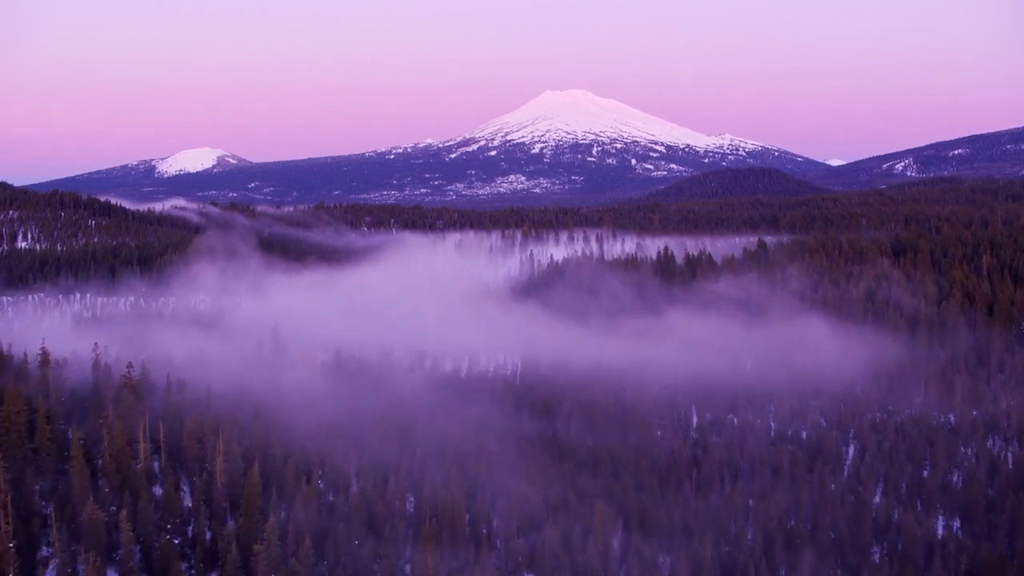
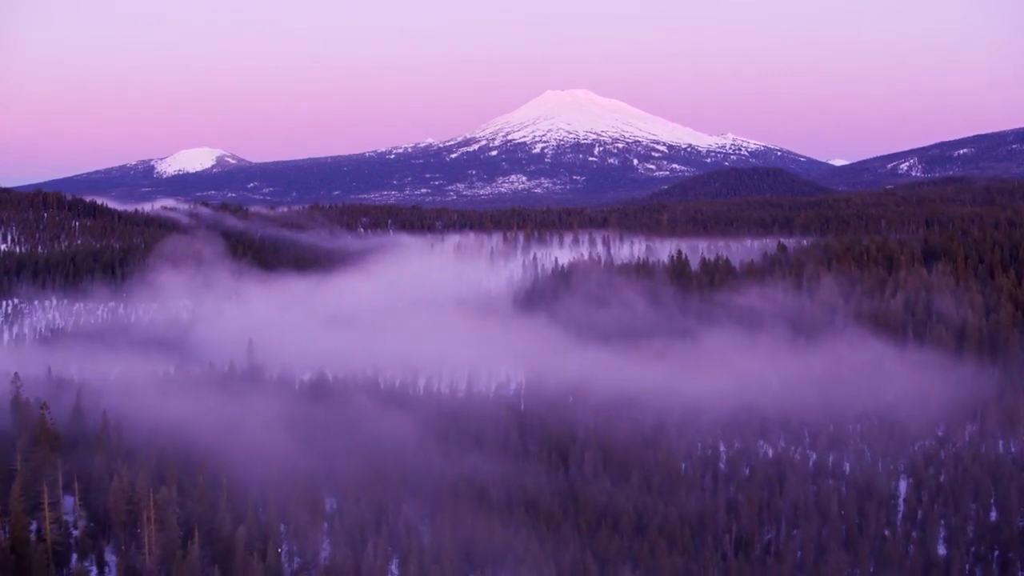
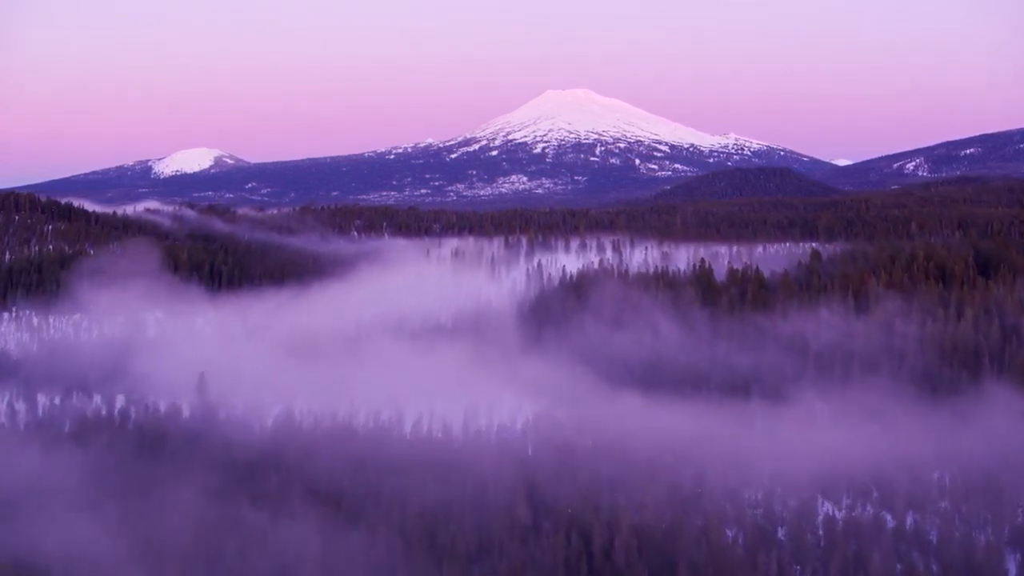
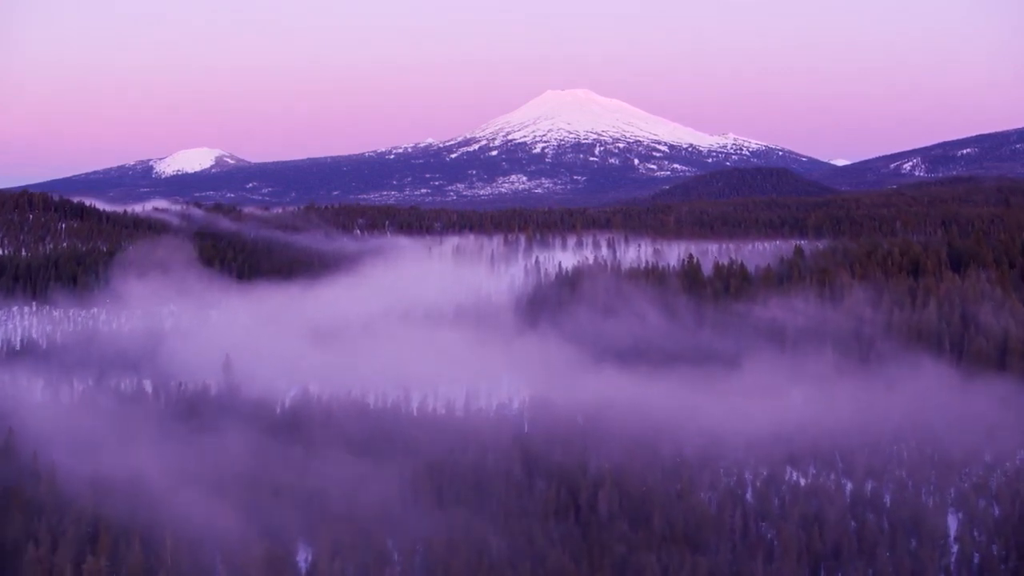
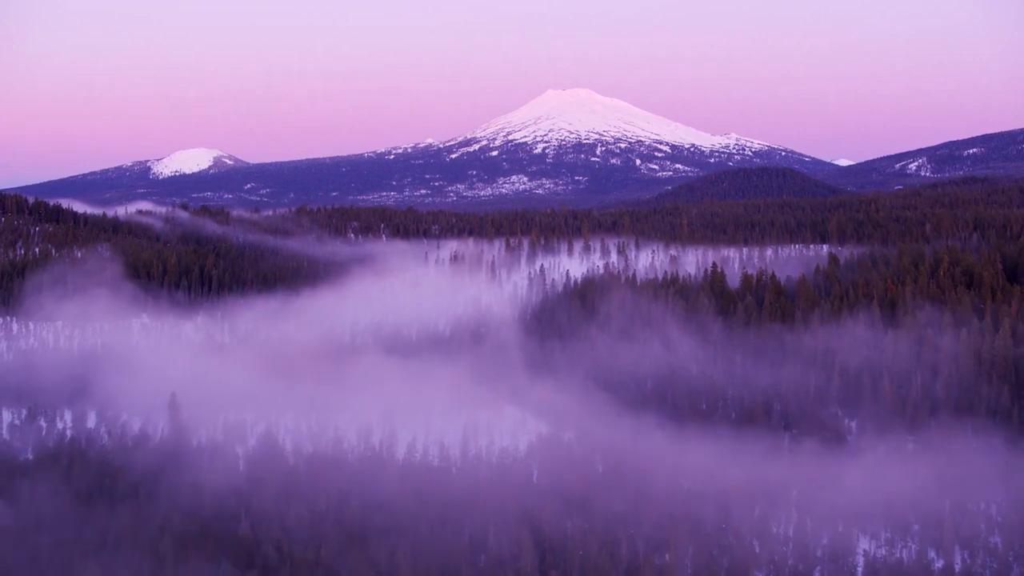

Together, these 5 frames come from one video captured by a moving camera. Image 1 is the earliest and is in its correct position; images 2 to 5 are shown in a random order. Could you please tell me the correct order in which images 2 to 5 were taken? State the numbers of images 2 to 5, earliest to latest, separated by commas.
2, 4, 3, 5
